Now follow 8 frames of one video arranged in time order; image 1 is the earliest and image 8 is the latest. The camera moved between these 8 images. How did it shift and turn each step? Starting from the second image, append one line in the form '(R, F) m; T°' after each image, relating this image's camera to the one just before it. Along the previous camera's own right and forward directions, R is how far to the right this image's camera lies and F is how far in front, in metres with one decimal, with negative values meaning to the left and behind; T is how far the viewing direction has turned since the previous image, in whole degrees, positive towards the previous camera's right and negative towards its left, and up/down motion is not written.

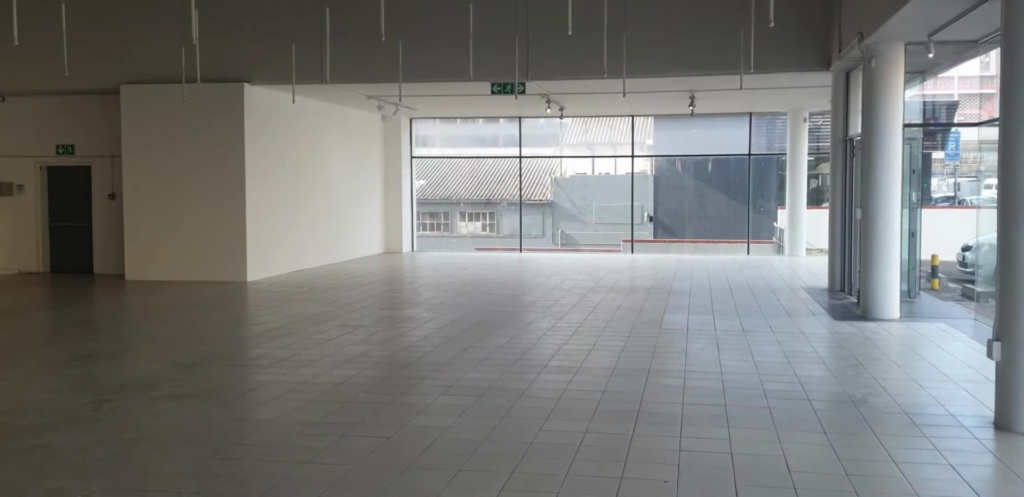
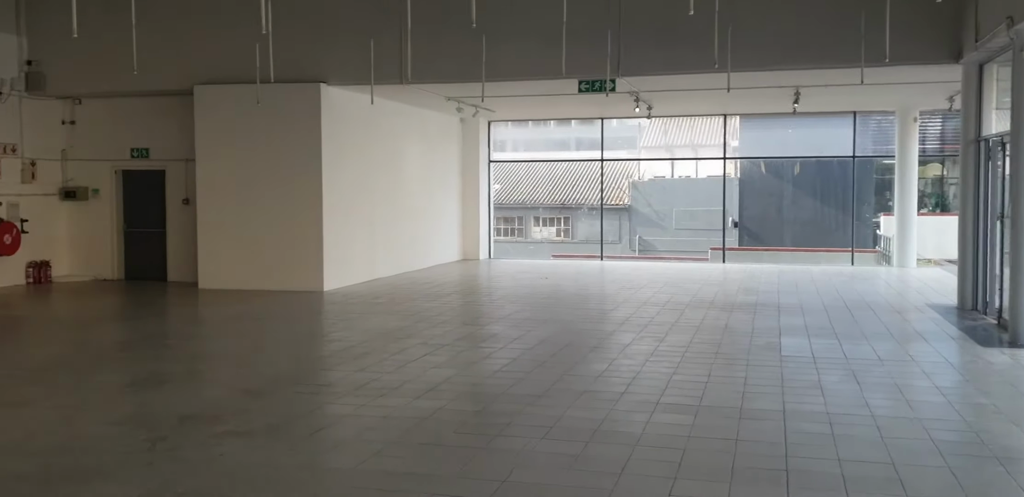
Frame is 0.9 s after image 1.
(-0.2, +0.8) m; -4°
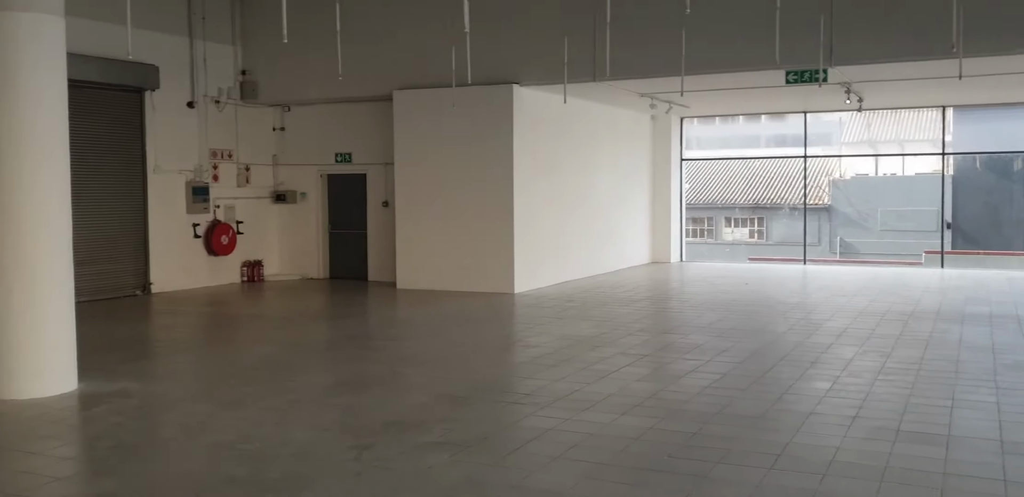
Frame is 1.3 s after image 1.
(-0.2, +0.3) m; -12°
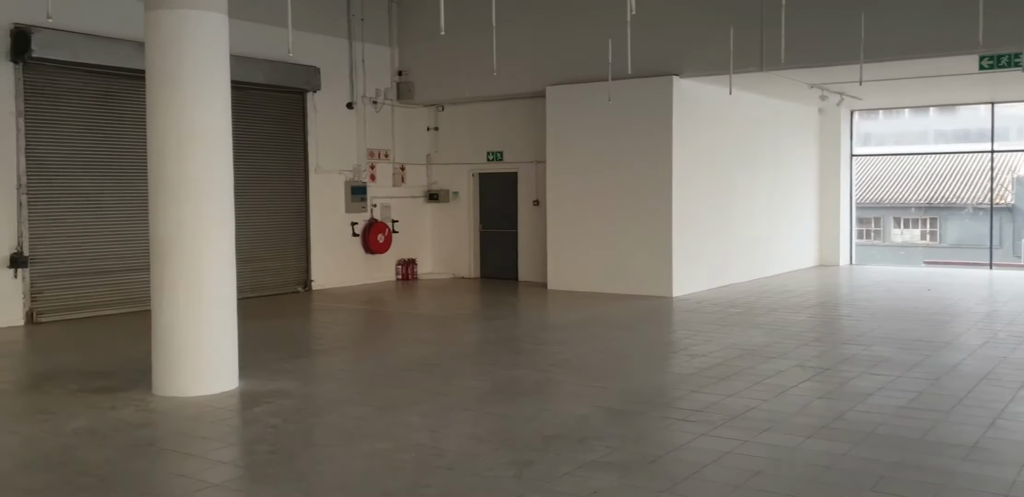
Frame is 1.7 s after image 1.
(-0.1, +0.3) m; -9°
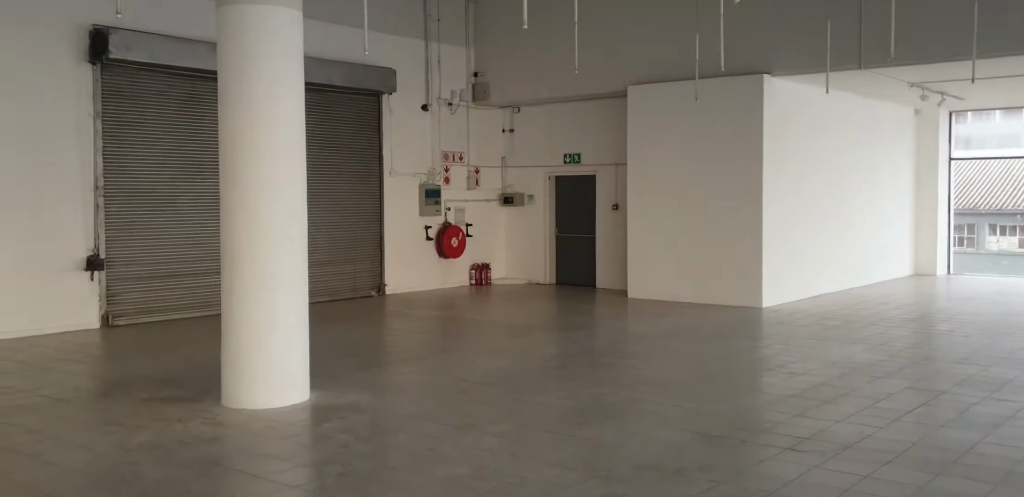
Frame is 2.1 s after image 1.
(-0.1, +0.4) m; -4°
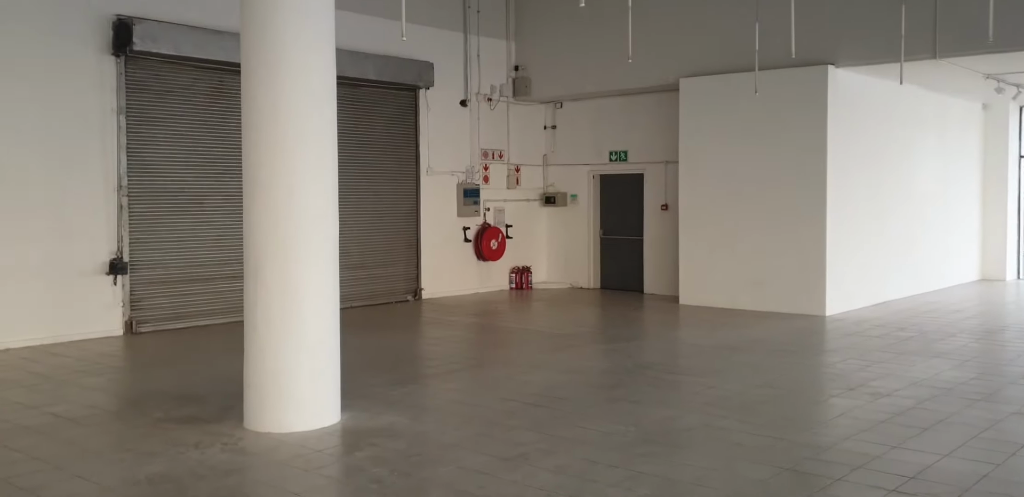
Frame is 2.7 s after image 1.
(-0.1, +0.6) m; -2°
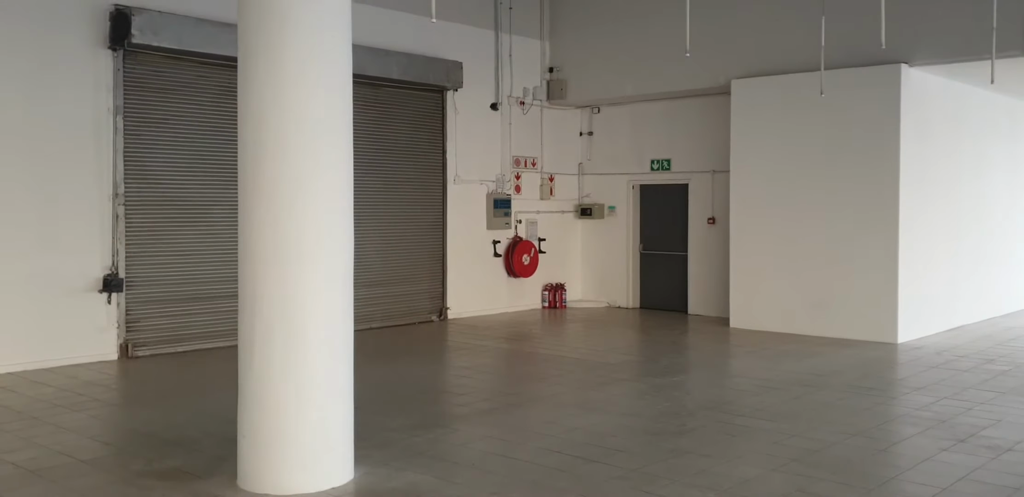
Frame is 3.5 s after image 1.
(-0.1, +0.9) m; -1°
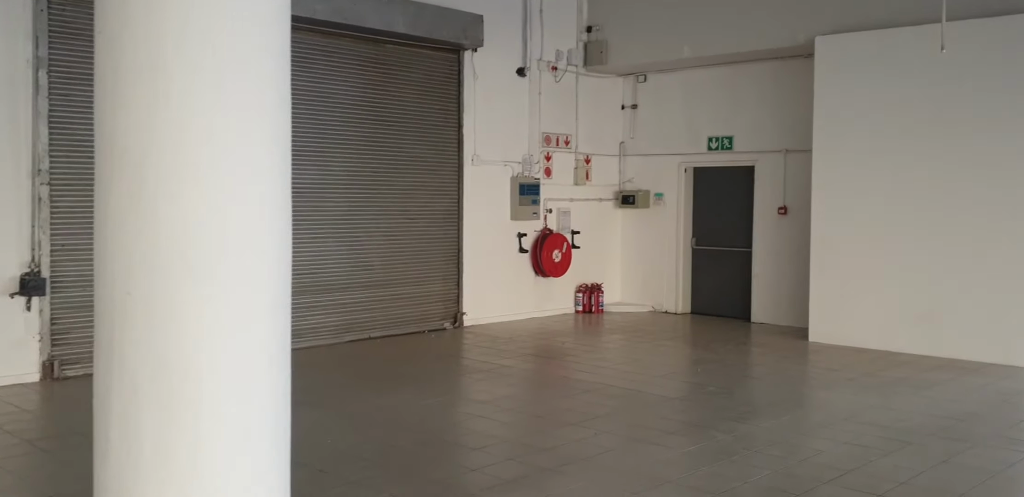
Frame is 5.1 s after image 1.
(-0.1, +1.7) m; -1°
